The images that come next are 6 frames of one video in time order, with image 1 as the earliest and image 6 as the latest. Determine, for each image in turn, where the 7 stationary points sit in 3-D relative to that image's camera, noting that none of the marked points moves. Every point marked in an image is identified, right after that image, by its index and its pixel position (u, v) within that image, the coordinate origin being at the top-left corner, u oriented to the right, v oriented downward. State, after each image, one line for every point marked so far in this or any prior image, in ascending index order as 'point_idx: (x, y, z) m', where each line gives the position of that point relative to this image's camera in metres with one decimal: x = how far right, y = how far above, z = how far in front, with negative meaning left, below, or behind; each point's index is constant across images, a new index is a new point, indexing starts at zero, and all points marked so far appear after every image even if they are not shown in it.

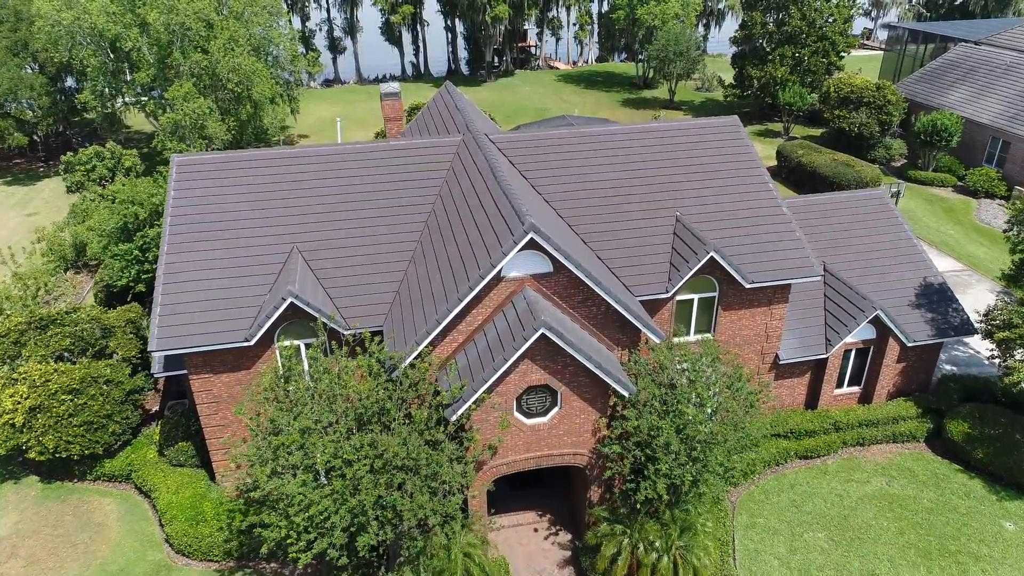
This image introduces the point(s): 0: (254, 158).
0: (-7.0, +3.6, +19.7) m
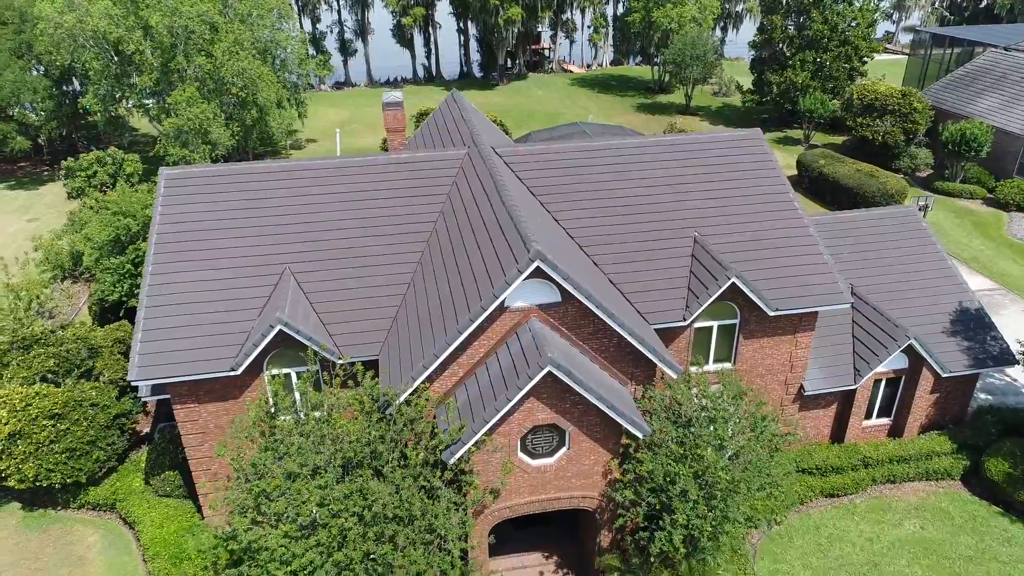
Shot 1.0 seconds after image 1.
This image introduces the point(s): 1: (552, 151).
0: (-6.8, +3.0, +18.6) m
1: (+1.1, +3.8, +20.0) m
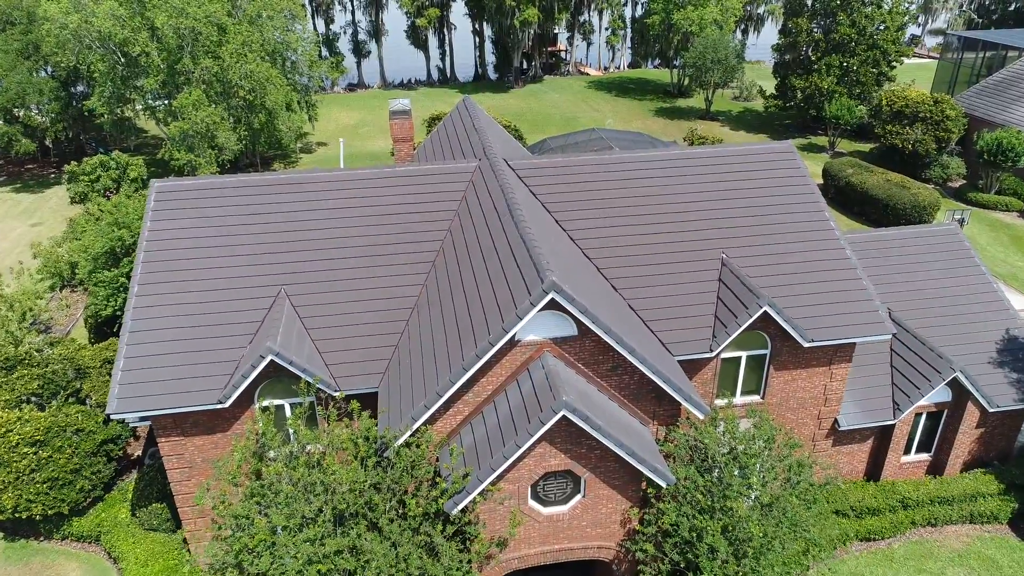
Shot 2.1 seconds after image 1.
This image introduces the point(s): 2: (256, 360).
0: (-6.5, +2.5, +17.4) m
1: (+1.4, +3.2, +18.7) m
2: (-5.1, -1.4, +14.4) m
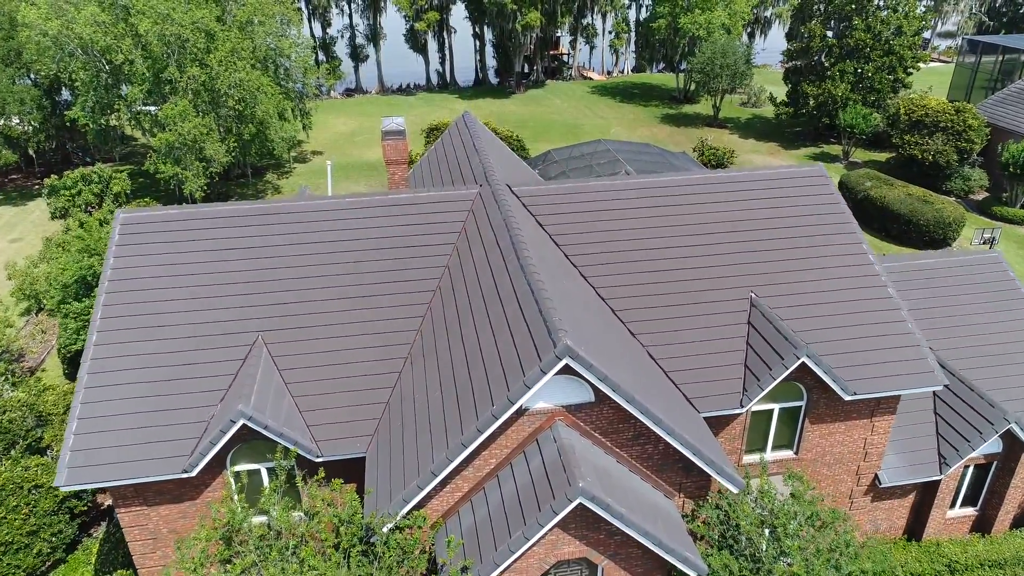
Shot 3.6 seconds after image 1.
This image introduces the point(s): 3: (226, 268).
0: (-6.4, +1.6, +15.6) m
1: (+1.6, +2.2, +16.9) m
2: (-5.0, -2.4, +12.6) m
3: (-6.0, +0.4, +15.2) m
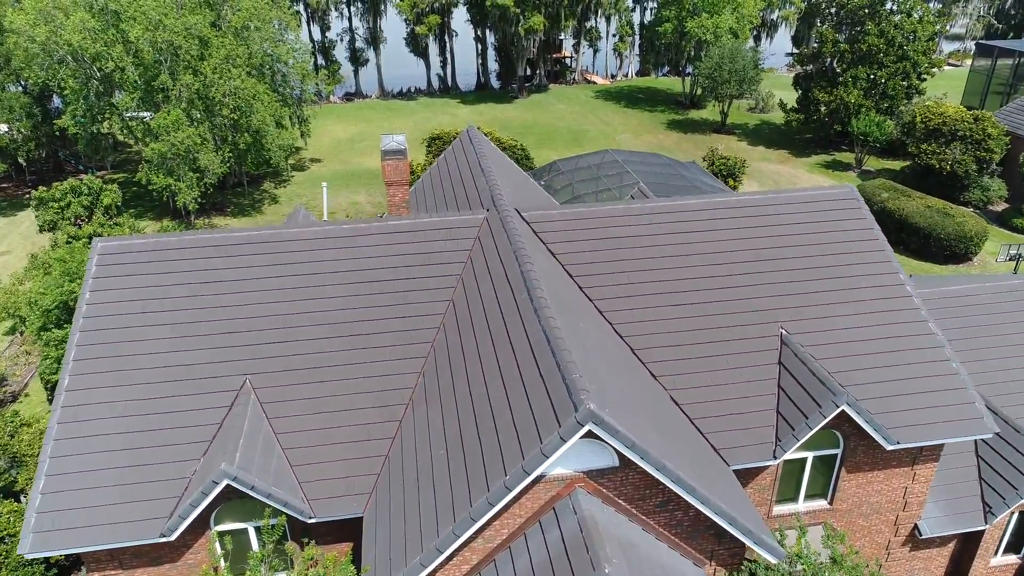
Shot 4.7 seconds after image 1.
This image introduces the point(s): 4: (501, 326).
0: (-6.1, +0.8, +14.3) m
1: (+1.8, +1.5, +15.6) m
2: (-4.8, -3.1, +11.4) m
3: (-5.8, -0.3, +13.9) m
4: (-0.2, -0.7, +12.4) m
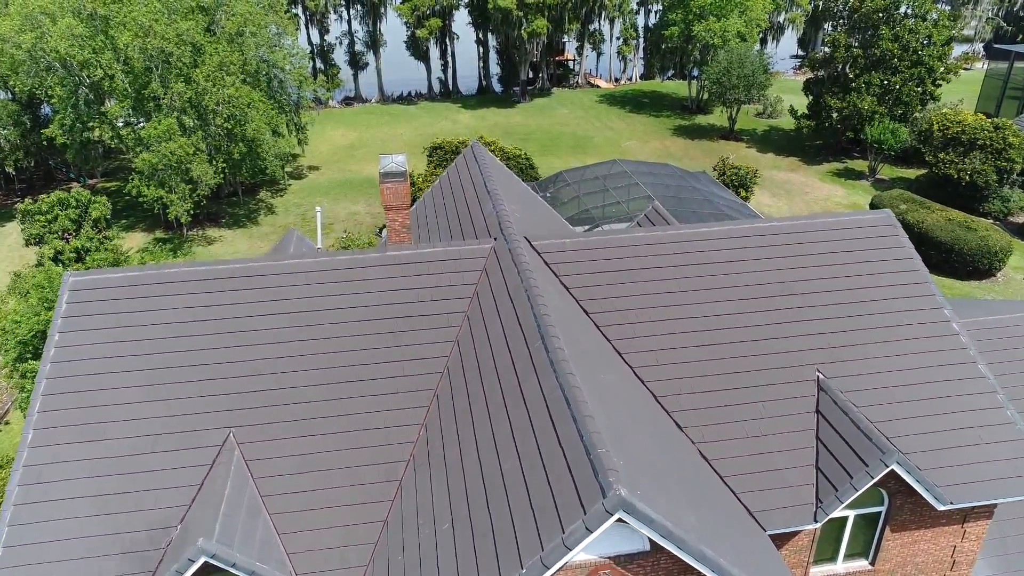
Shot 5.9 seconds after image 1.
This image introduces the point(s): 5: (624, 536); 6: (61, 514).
0: (-5.9, +0.1, +13.0) m
1: (+2.0, +0.7, +14.3) m
2: (-4.6, -3.9, +10.1) m
3: (-5.6, -1.1, +12.6) m
4: (0.0, -1.4, +11.1) m
5: (+1.4, -3.0, +8.8) m
6: (-7.0, -3.5, +11.1) m
